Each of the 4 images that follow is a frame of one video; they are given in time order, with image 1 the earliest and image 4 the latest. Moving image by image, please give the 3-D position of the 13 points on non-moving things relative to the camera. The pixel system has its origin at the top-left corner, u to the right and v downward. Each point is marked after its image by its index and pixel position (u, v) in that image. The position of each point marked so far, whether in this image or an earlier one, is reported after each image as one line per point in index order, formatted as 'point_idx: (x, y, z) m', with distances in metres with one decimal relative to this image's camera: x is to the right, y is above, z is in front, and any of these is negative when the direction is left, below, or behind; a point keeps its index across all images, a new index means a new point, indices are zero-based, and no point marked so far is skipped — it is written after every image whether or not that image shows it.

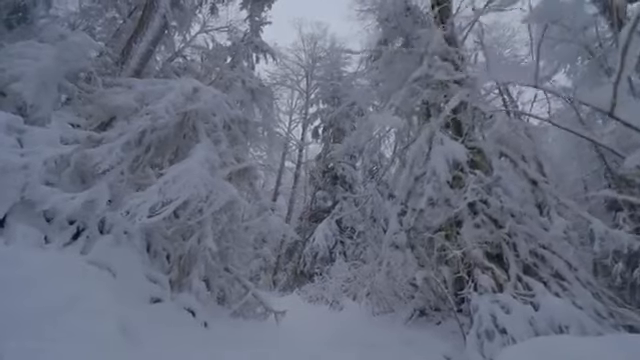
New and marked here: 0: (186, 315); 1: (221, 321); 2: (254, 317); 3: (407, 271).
0: (-1.7, -1.7, +5.9) m
1: (-1.5, -2.1, +7.1) m
2: (-1.1, -2.3, +7.9) m
3: (+1.4, -1.4, +7.3) m
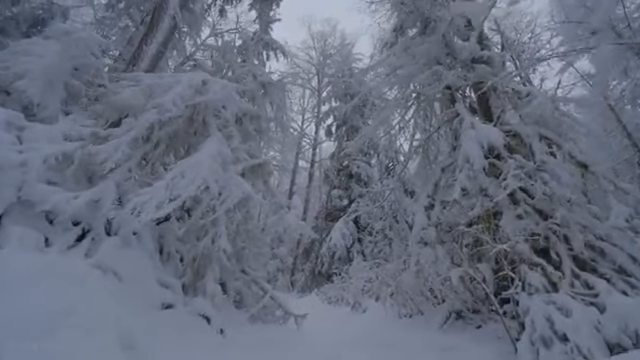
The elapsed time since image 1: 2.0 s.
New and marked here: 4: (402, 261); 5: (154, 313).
0: (-1.4, -1.6, +5.4) m
1: (-1.1, -2.0, +6.5) m
2: (-0.7, -2.2, +7.3) m
3: (+1.7, -1.3, +6.7) m
4: (+1.3, -1.3, +7.6) m
5: (-1.8, -1.4, +5.0) m
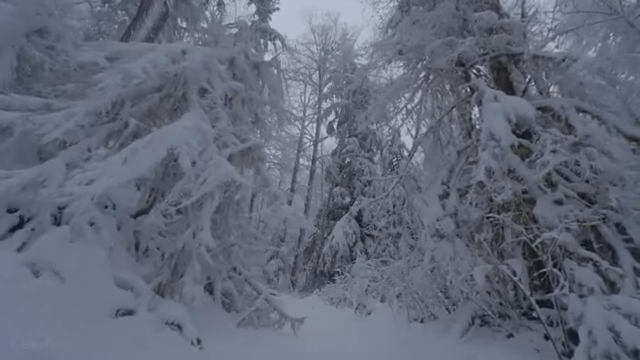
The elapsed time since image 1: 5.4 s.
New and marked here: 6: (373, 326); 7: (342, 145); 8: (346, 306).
0: (-1.4, -1.4, +4.4) m
1: (-1.1, -1.8, +5.6) m
2: (-0.7, -2.0, +6.4) m
3: (+1.7, -1.0, +5.7) m
4: (+1.3, -1.1, +6.7) m
5: (-1.8, -1.2, +4.0) m
6: (+0.8, -2.2, +7.0) m
7: (+0.8, +1.3, +17.2) m
8: (+0.6, -2.8, +10.4) m
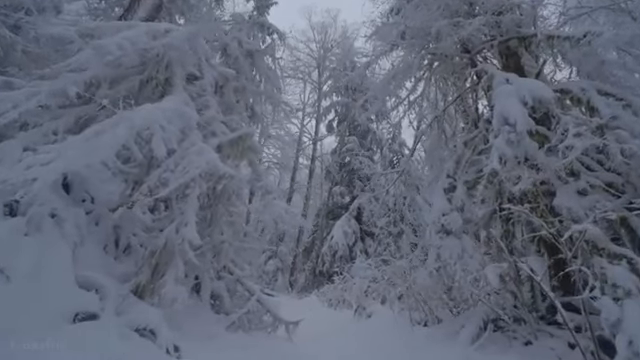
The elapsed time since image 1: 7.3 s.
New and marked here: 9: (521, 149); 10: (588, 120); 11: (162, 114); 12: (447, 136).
0: (-1.5, -1.3, +3.9) m
1: (-1.2, -1.7, +5.0) m
2: (-0.8, -1.9, +5.9) m
3: (+1.6, -0.9, +5.2) m
4: (+1.2, -1.0, +6.1) m
5: (-1.9, -1.1, +3.5) m
6: (+0.7, -2.1, +6.4) m
7: (+0.7, +1.4, +16.6) m
8: (+0.5, -2.7, +9.9) m
9: (+1.9, +0.3, +4.6) m
10: (+2.6, +0.6, +4.6) m
11: (-1.4, +0.6, +4.4) m
12: (+1.9, +0.7, +7.1) m
